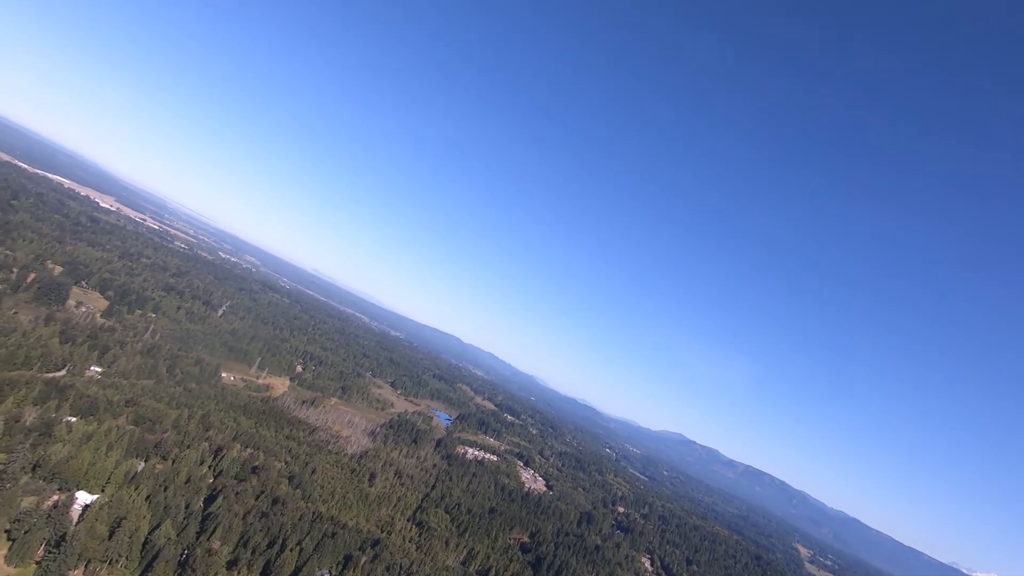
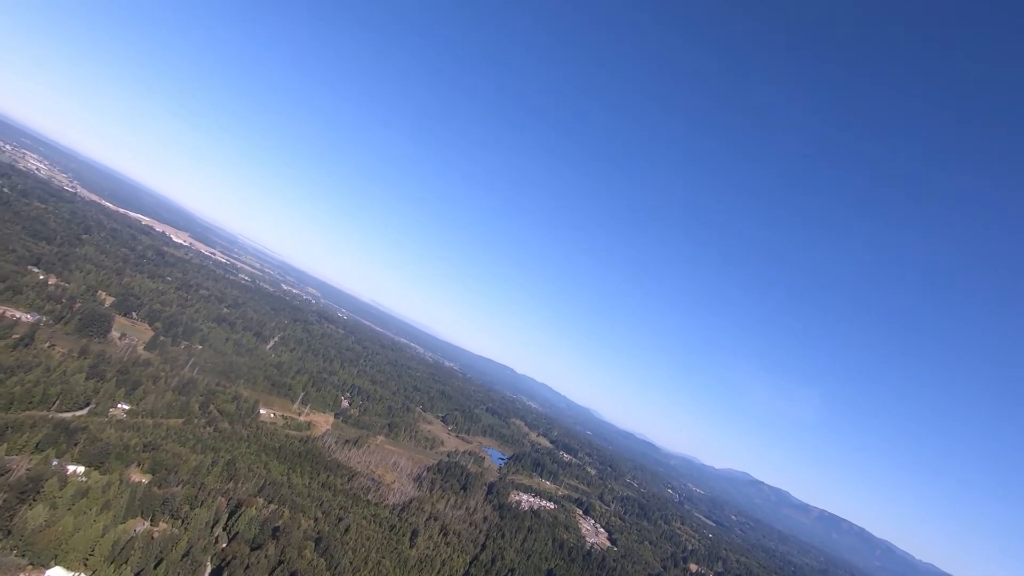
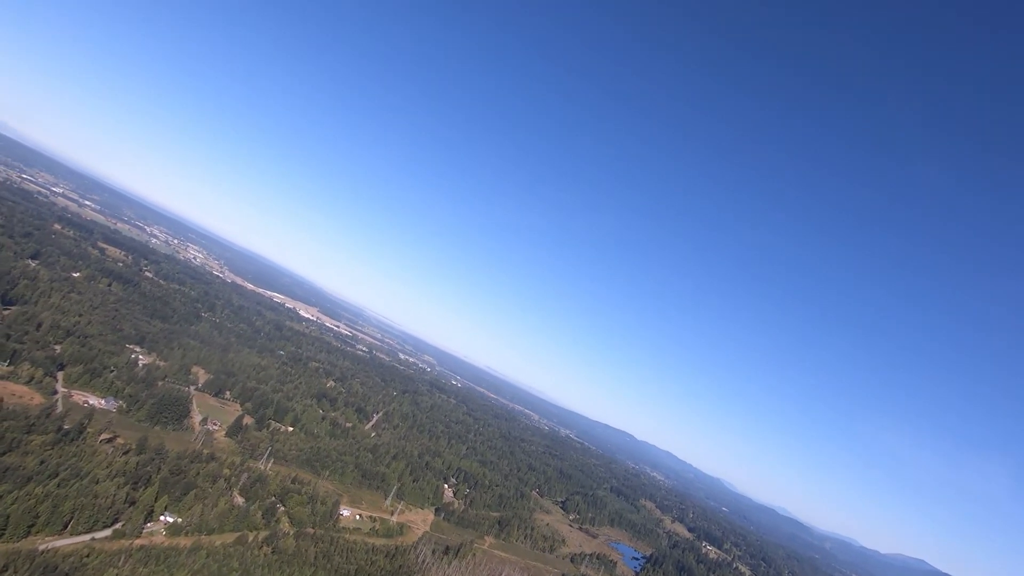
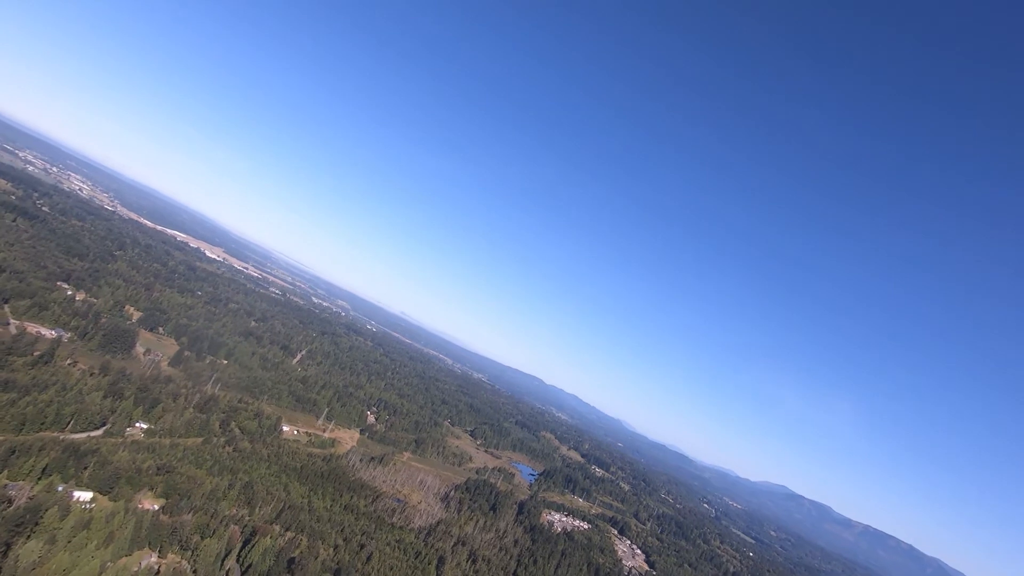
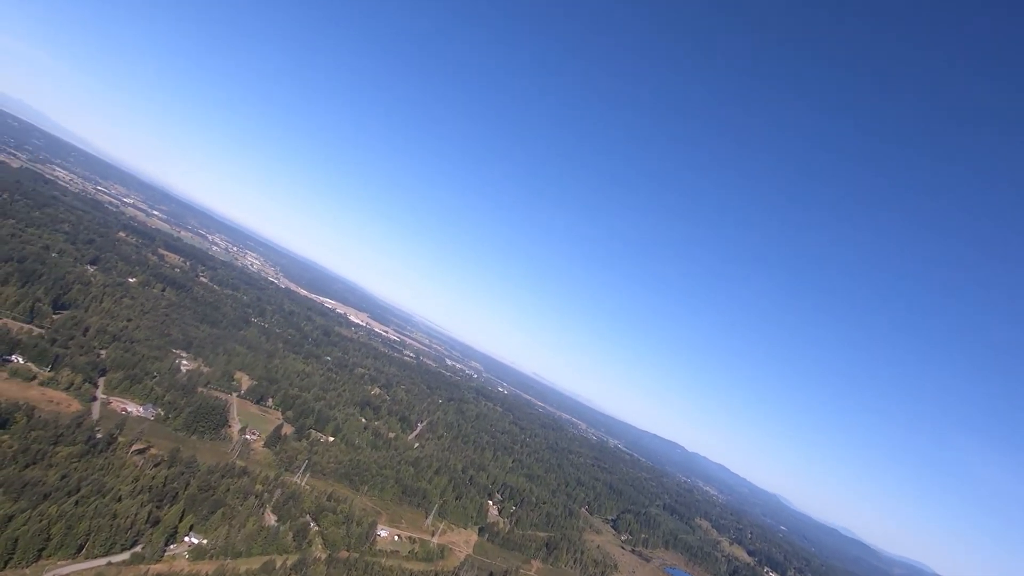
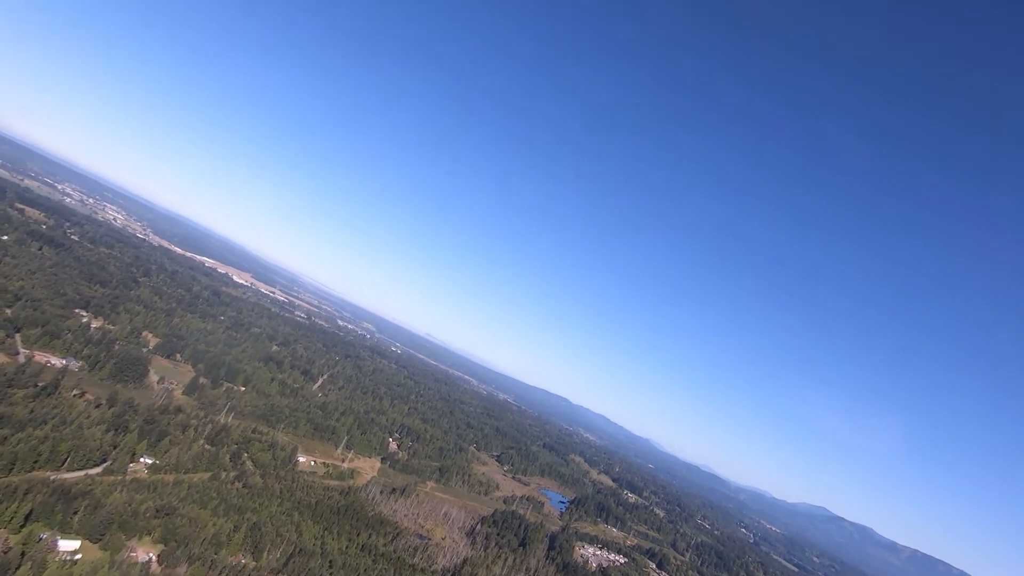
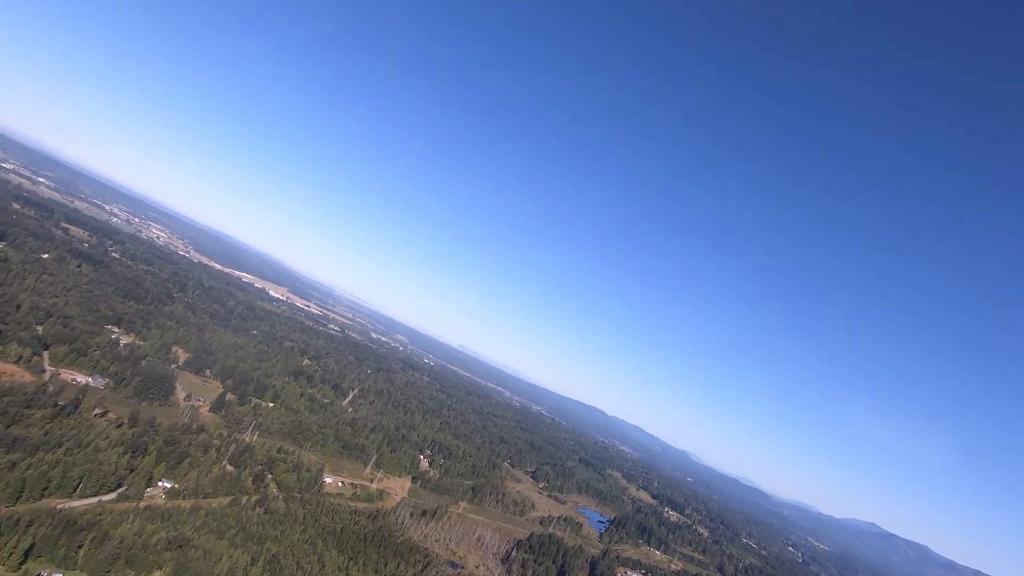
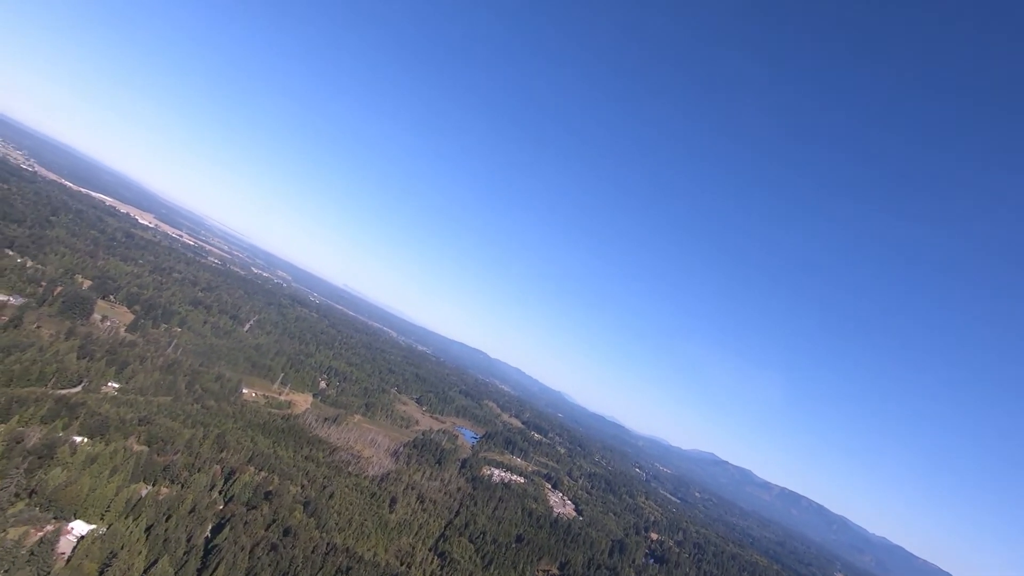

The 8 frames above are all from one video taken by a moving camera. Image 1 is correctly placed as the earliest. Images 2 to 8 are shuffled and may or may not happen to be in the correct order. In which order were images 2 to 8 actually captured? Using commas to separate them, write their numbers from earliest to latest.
8, 2, 4, 6, 7, 3, 5
